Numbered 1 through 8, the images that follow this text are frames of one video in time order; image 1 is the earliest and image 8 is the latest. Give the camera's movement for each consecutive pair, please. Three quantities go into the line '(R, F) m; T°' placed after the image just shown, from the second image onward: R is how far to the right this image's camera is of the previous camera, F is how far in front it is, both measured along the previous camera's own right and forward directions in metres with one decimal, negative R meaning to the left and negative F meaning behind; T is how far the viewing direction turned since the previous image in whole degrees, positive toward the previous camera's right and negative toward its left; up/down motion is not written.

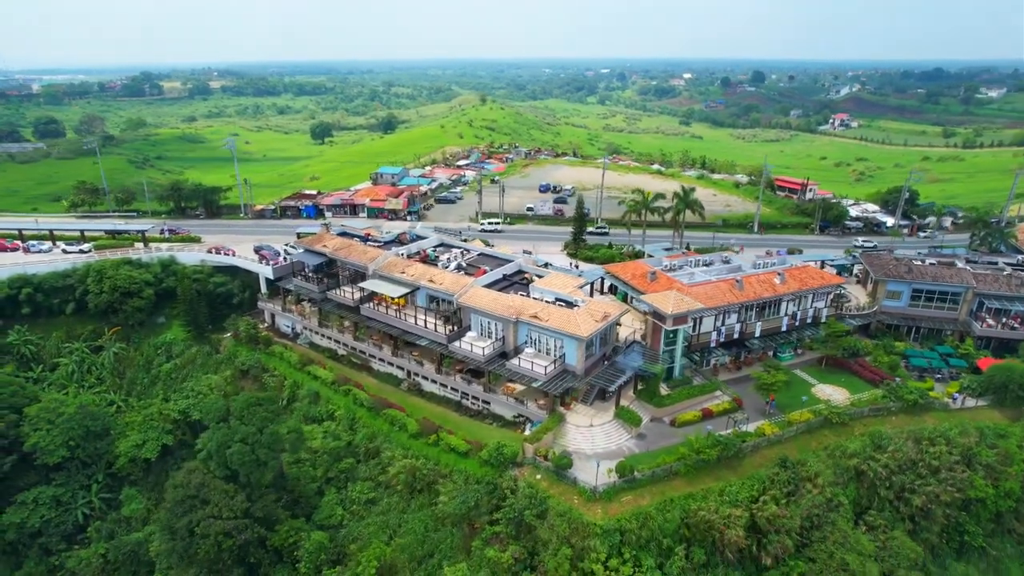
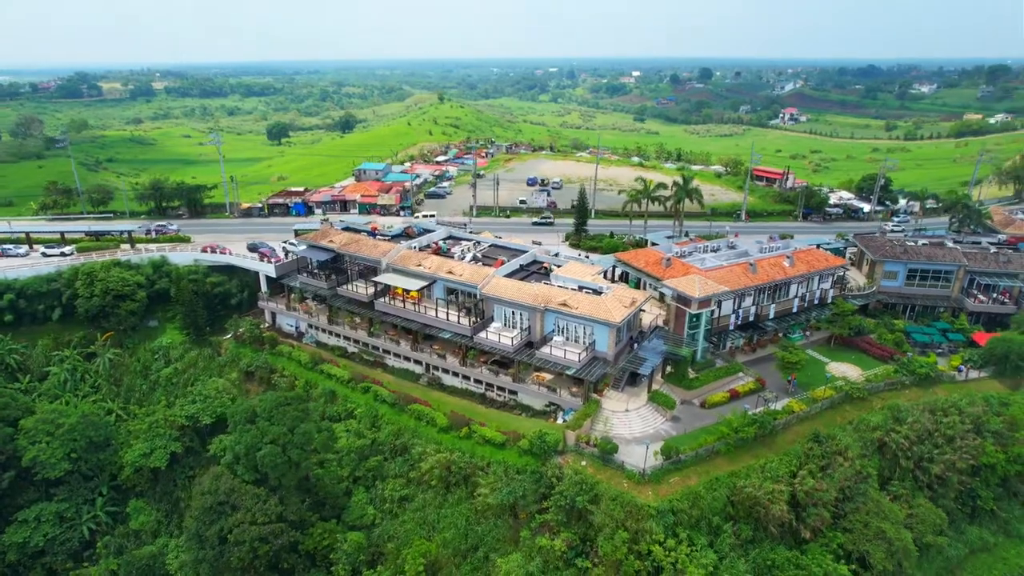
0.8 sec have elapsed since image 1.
(-4.0, +0.4) m; +4°
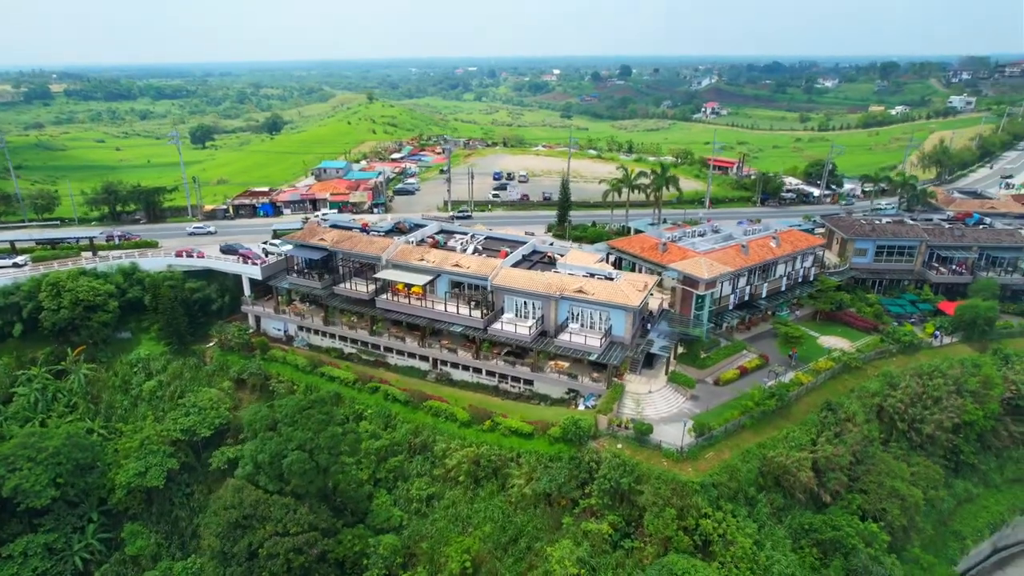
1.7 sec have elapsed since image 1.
(-4.8, +0.5) m; +7°
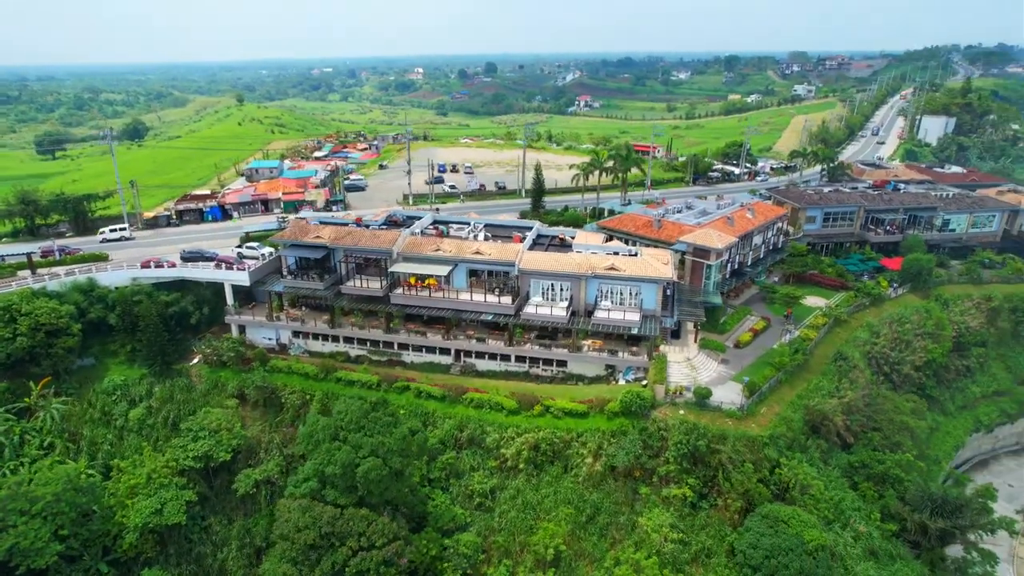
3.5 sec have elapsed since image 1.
(-8.5, +1.3) m; +12°
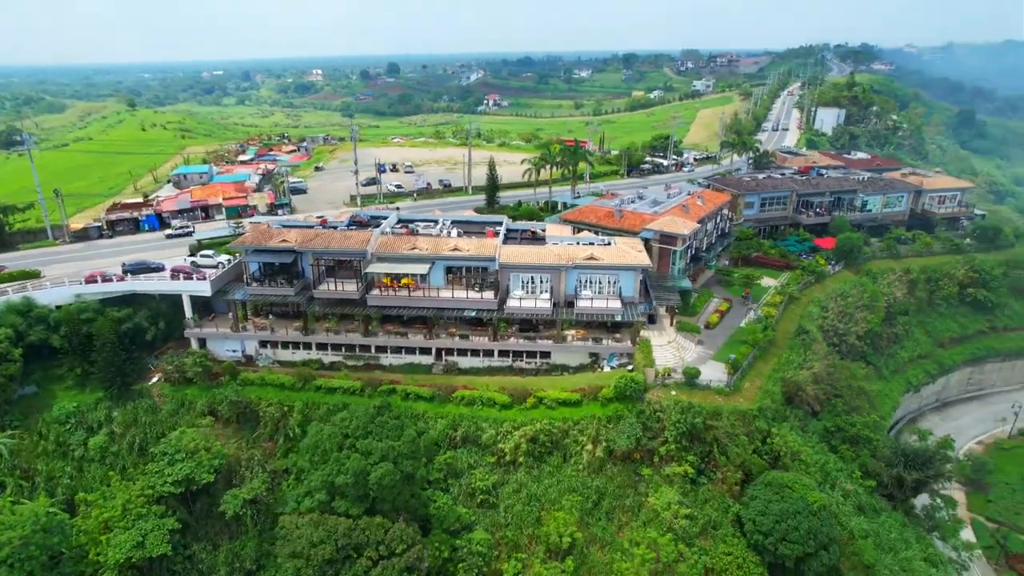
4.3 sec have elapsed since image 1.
(-3.9, +0.4) m; +8°
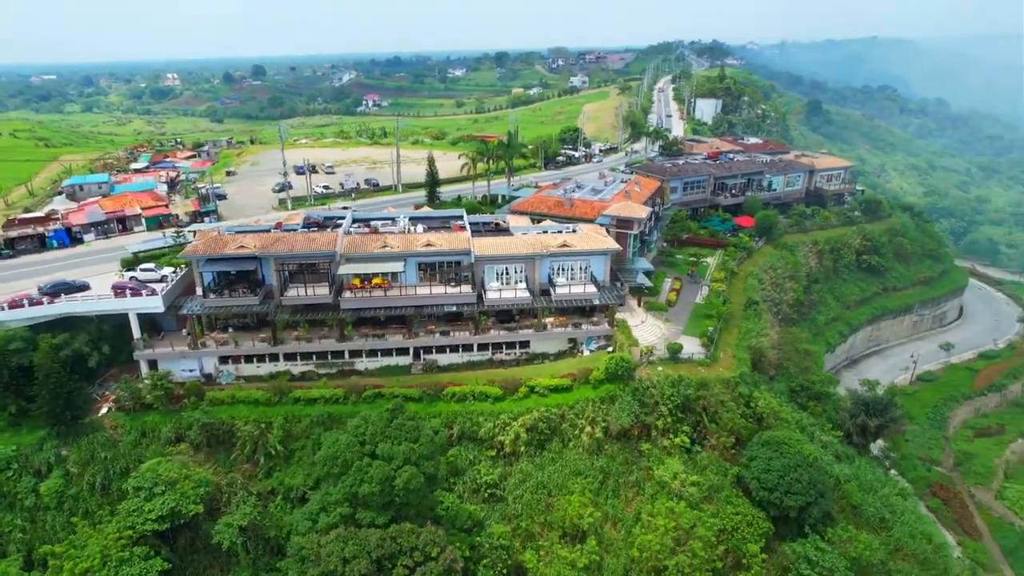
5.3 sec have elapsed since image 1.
(-5.1, +0.6) m; +10°
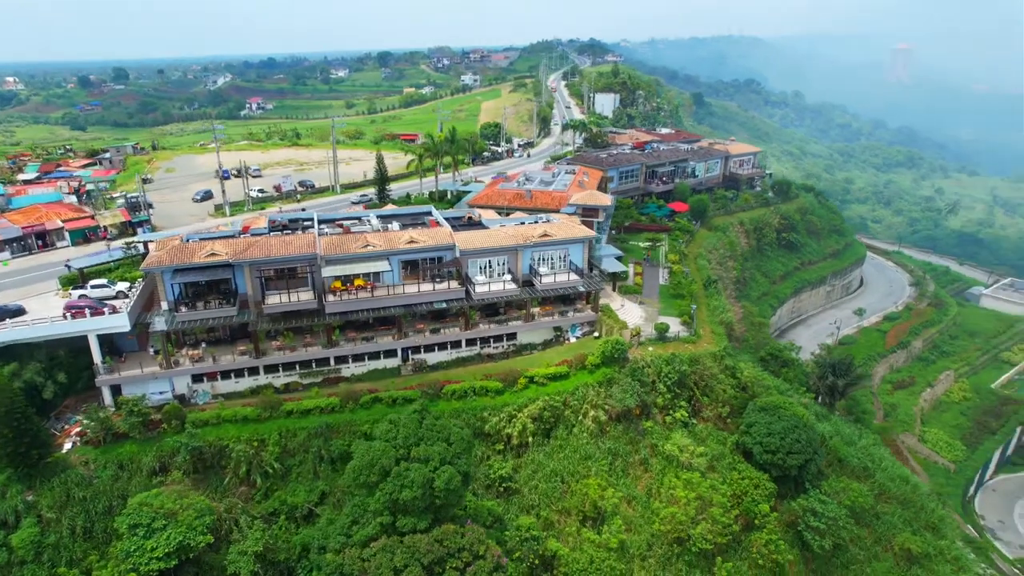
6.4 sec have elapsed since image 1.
(-5.0, +0.6) m; +9°
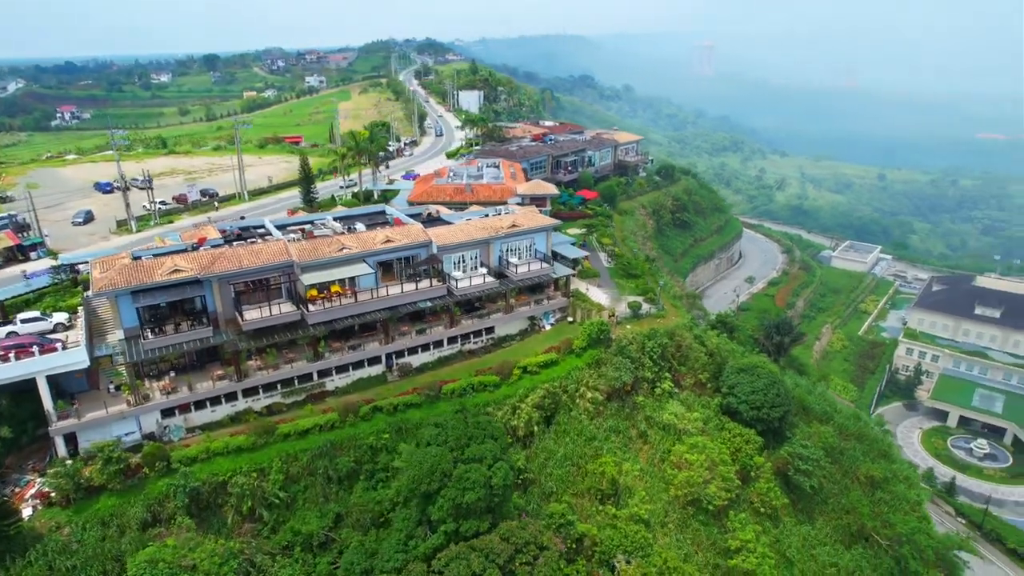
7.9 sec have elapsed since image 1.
(-6.6, +1.1) m; +13°
